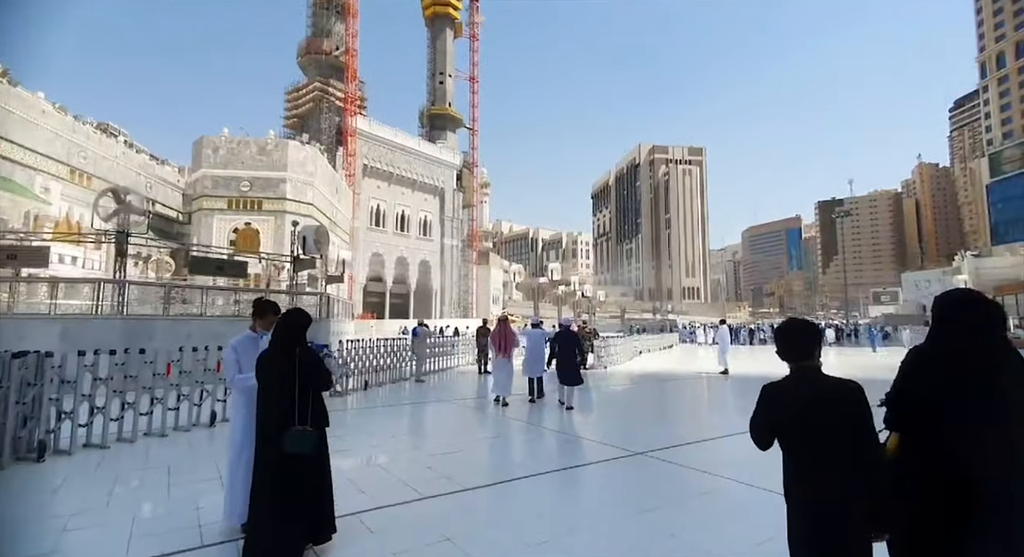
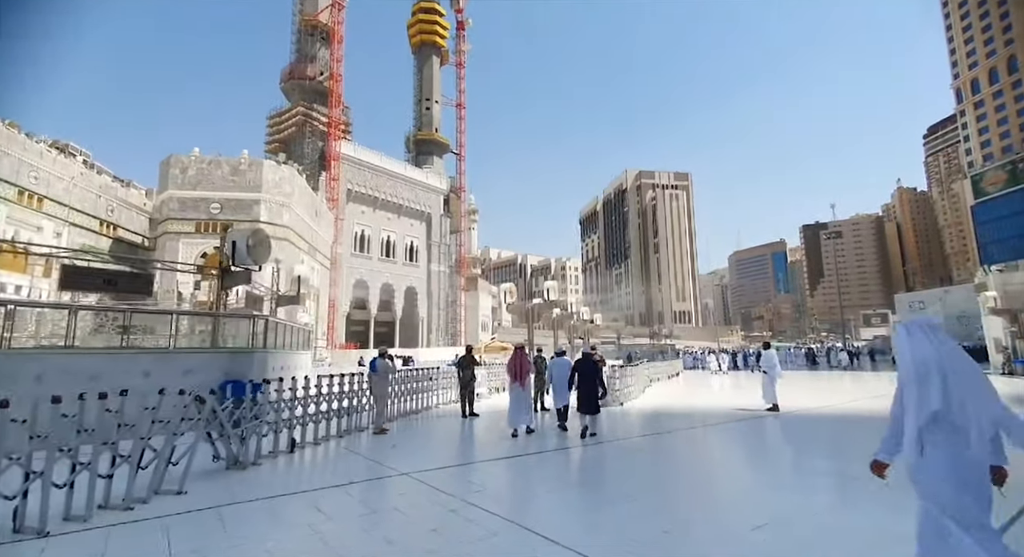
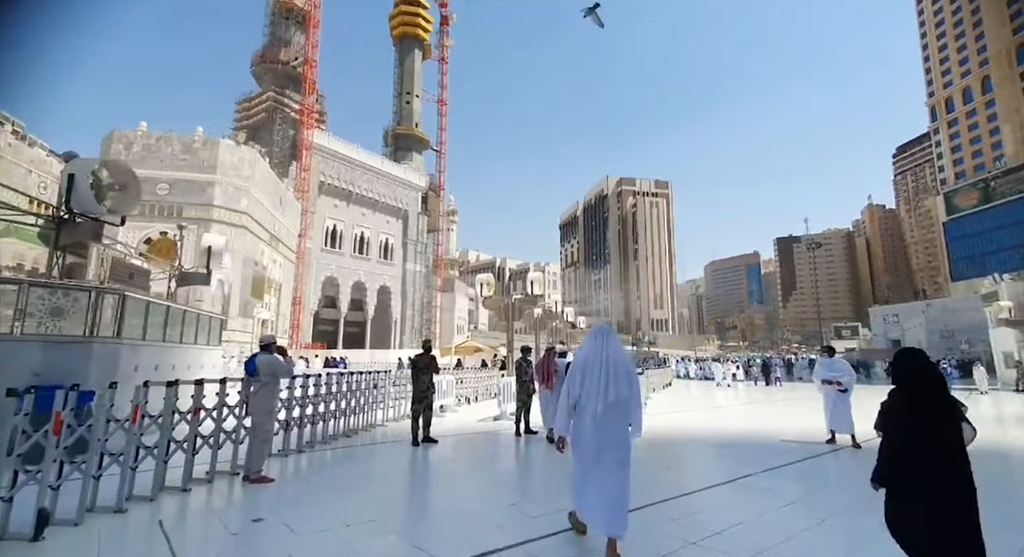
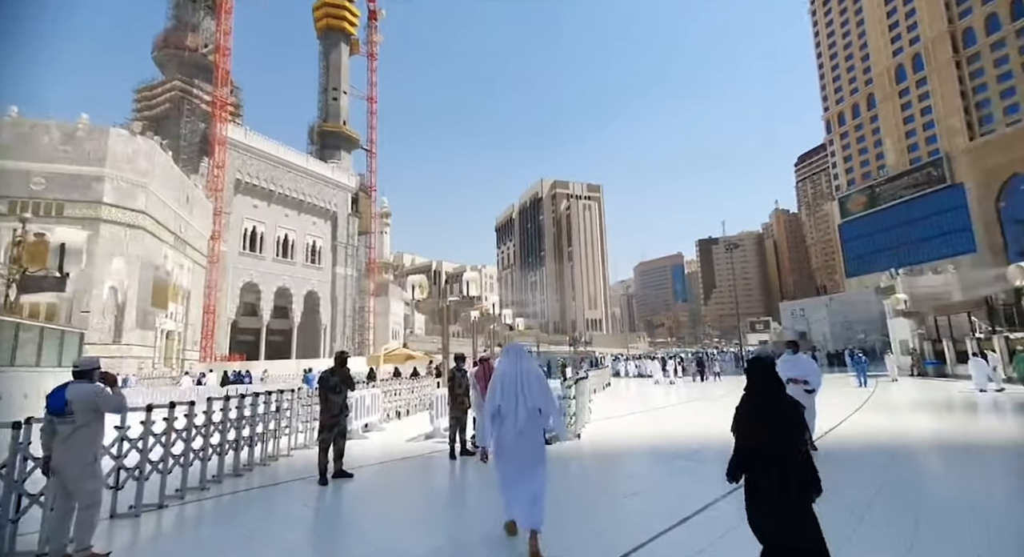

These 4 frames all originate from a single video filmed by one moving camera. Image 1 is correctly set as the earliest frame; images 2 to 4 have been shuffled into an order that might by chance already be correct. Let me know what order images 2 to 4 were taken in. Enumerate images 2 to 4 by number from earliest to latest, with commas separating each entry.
2, 3, 4
